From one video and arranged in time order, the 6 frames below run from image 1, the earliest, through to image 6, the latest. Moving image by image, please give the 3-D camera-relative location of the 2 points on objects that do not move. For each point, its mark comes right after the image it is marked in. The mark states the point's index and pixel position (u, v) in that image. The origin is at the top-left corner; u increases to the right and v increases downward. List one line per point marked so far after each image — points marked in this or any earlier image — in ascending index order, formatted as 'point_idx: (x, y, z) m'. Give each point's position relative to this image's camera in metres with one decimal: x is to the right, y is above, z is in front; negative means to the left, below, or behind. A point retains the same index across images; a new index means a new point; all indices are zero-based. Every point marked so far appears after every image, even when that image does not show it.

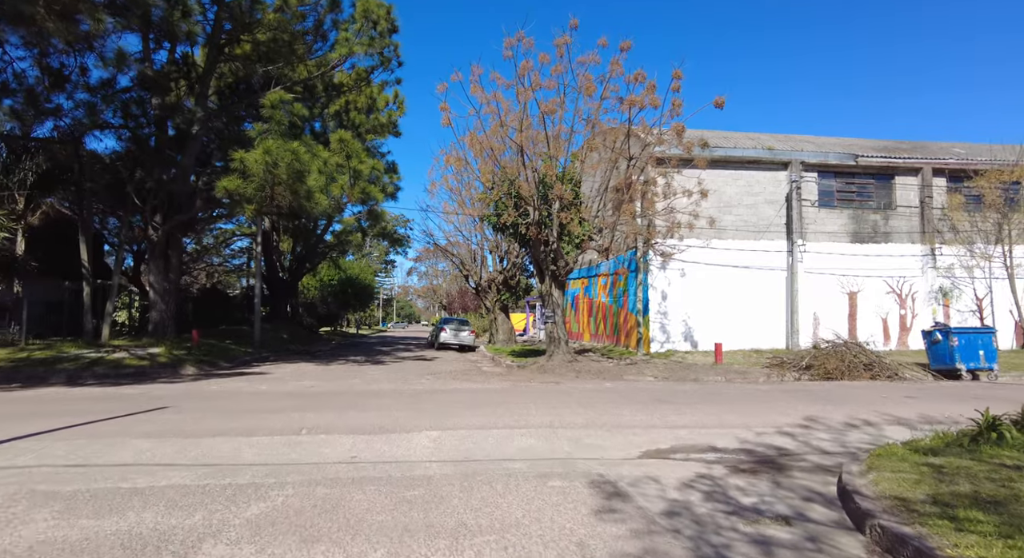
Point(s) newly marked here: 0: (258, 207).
0: (-7.0, +2.0, +16.0) m
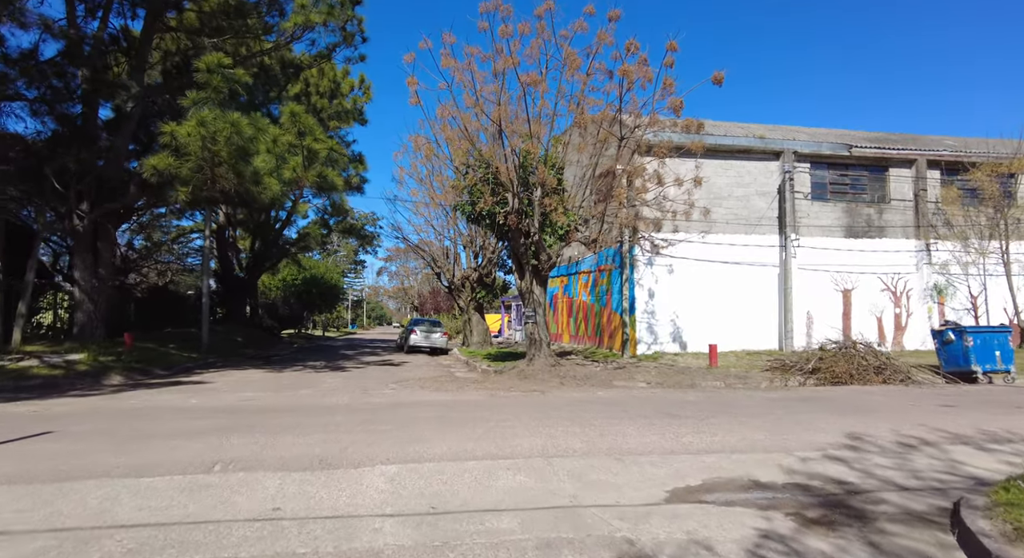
0: (-7.6, +2.1, +13.9) m
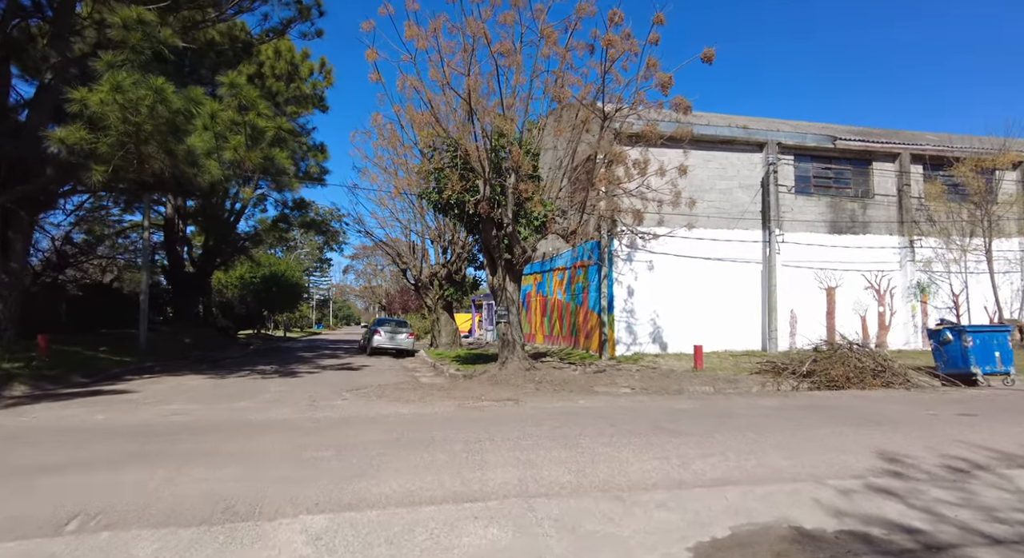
0: (-8.2, +2.2, +12.1) m
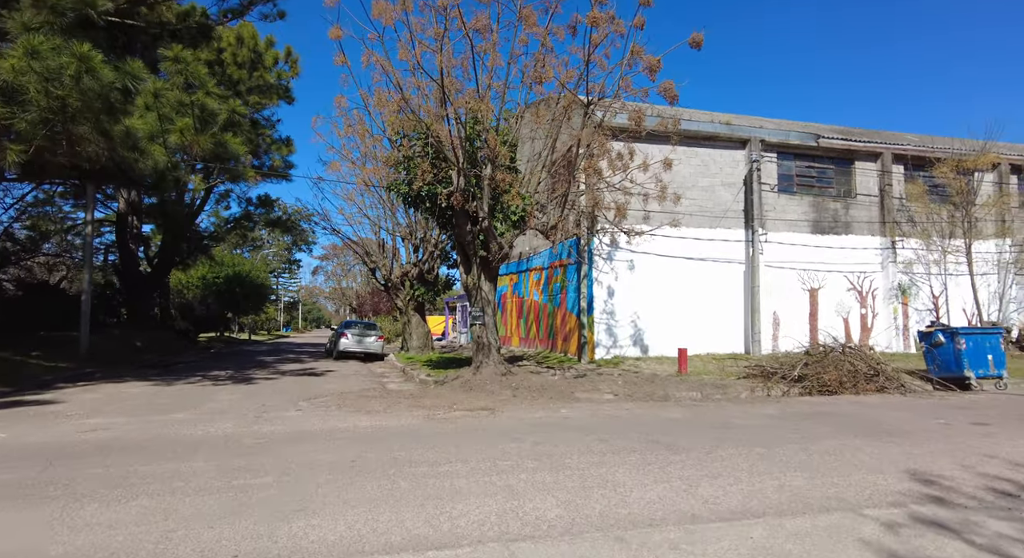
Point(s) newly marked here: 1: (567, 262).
0: (-8.6, +2.3, +10.7) m
1: (+1.8, +0.6, +19.6) m
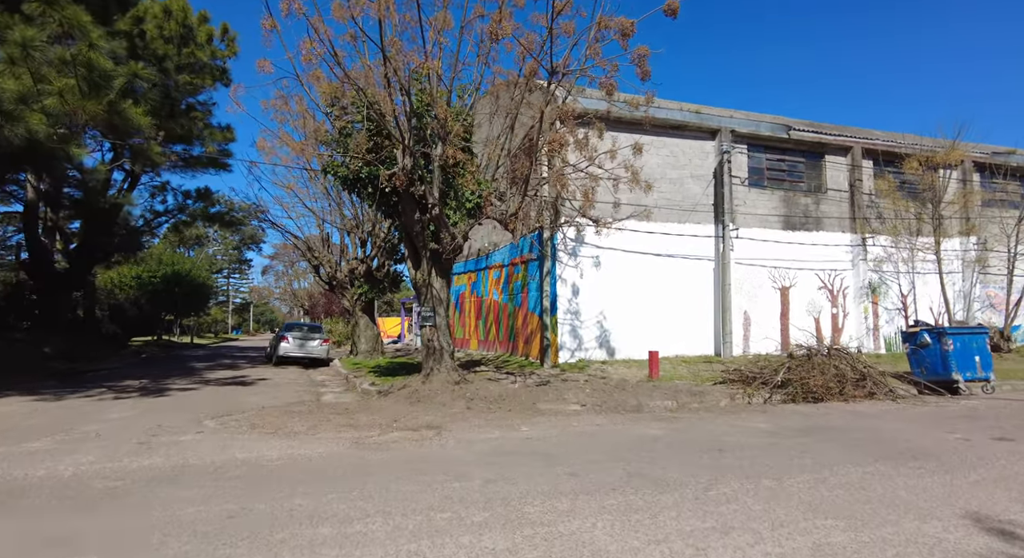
0: (-9.4, +2.4, +8.6) m
1: (+0.5, +0.7, +18.1) m
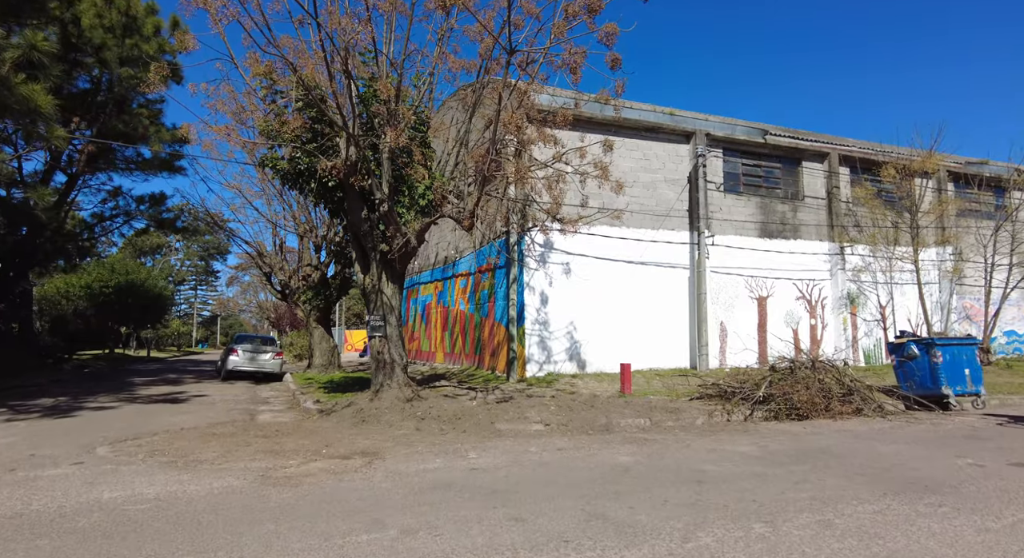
0: (-10.0, +2.4, +7.1) m
1: (-0.5, +0.4, +17.0) m
